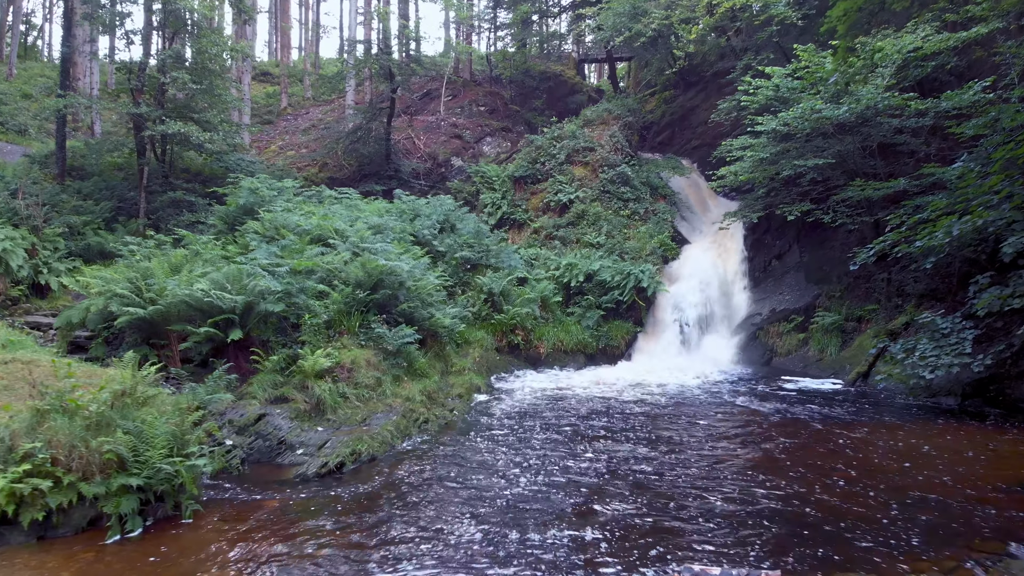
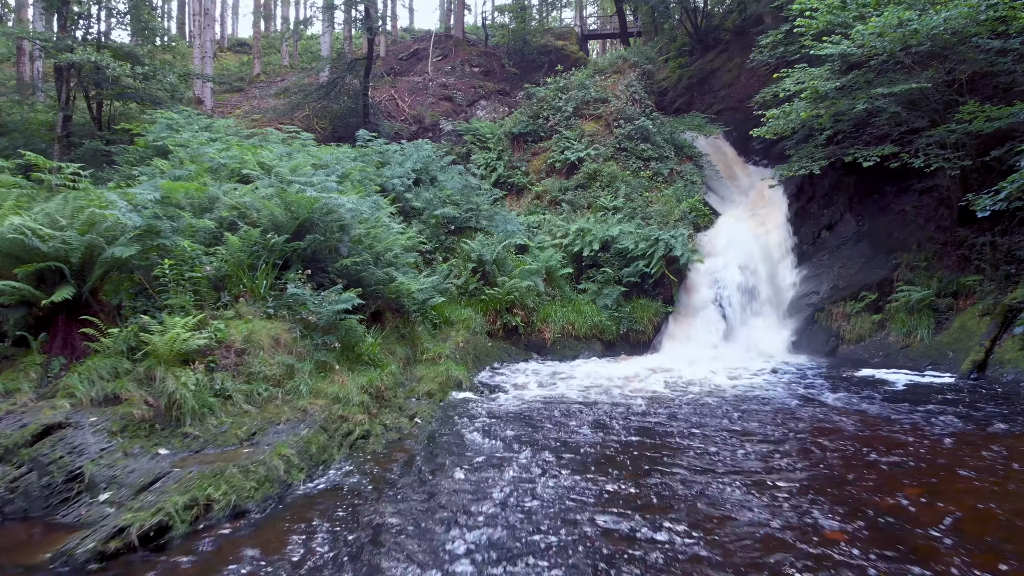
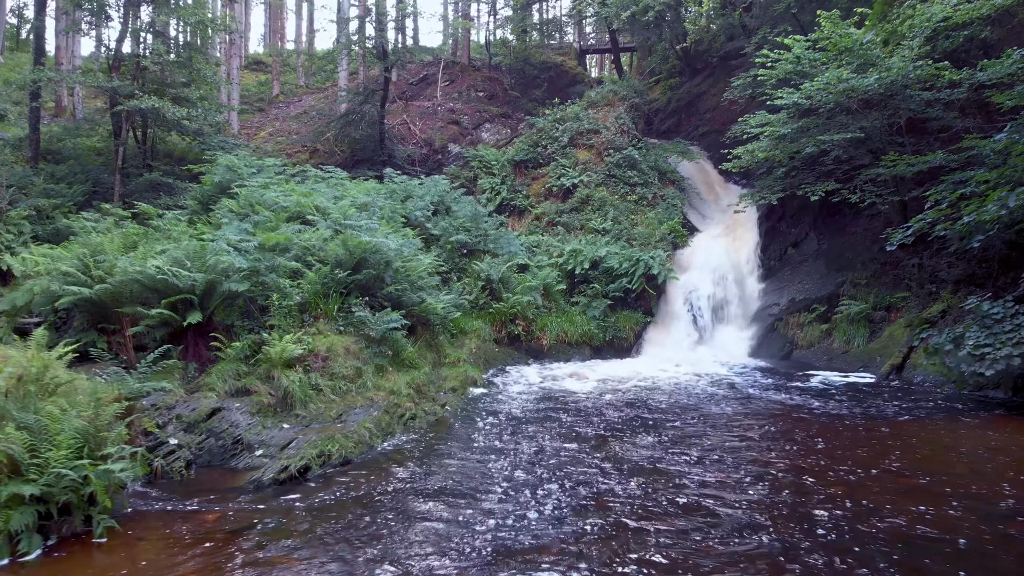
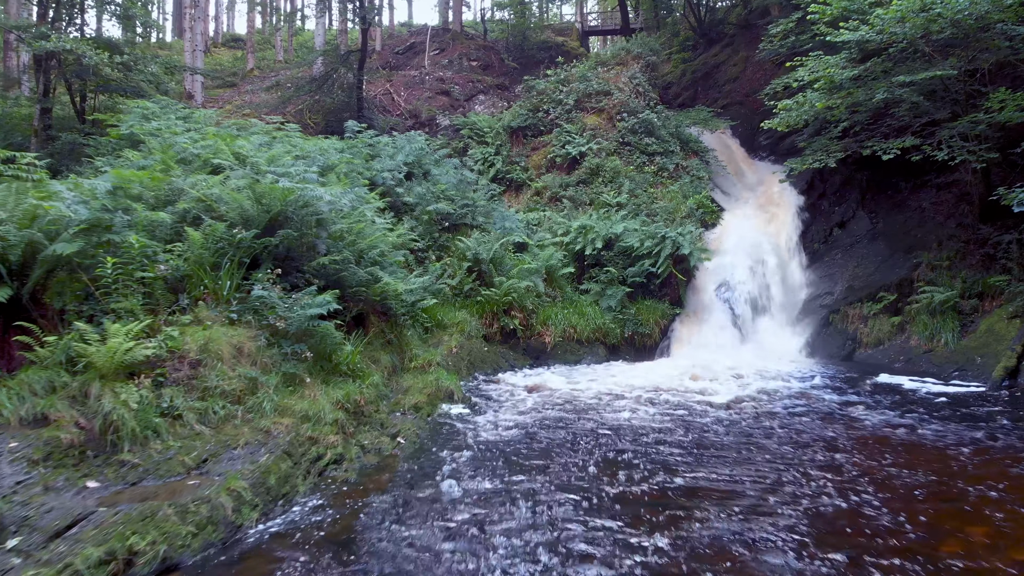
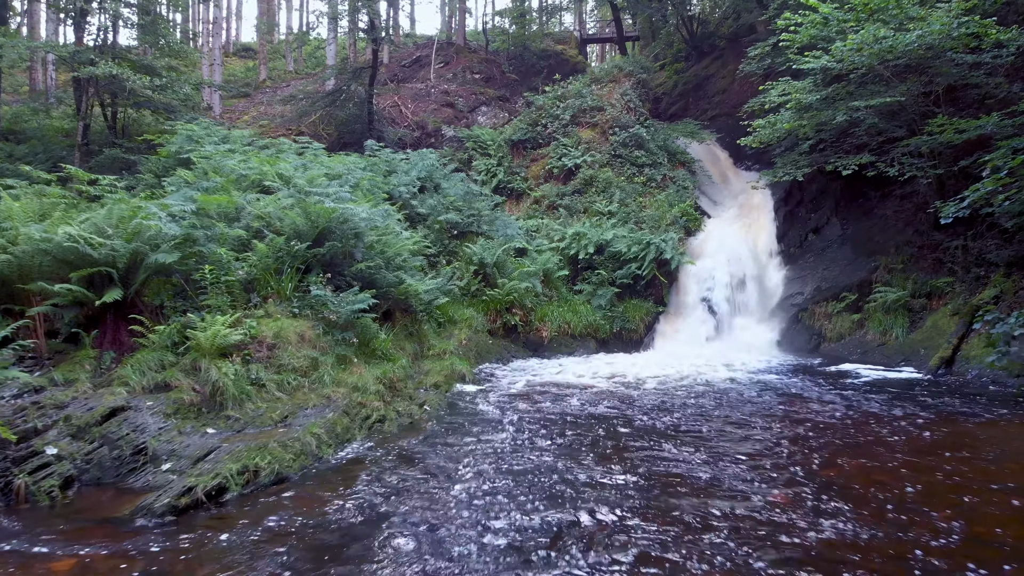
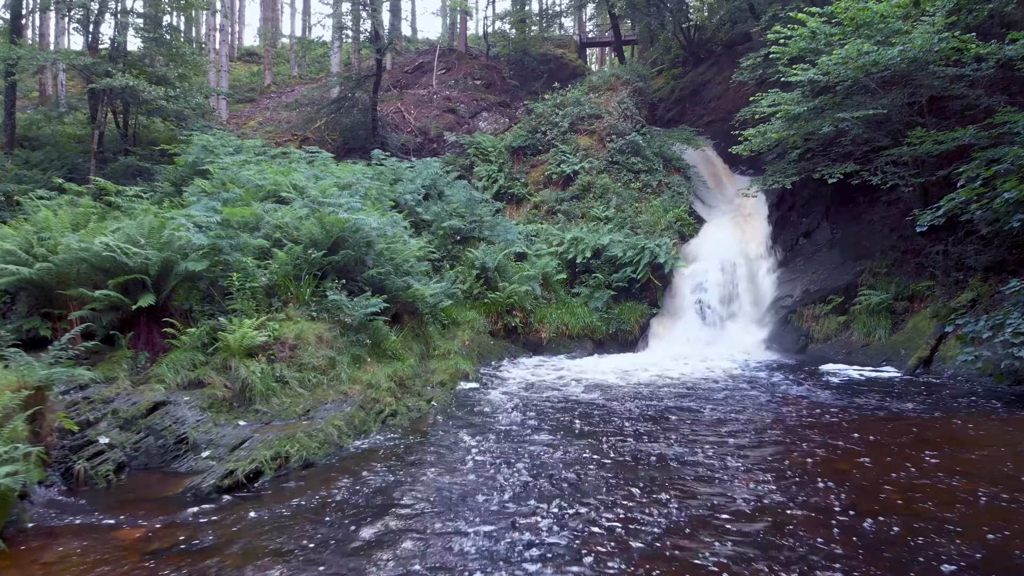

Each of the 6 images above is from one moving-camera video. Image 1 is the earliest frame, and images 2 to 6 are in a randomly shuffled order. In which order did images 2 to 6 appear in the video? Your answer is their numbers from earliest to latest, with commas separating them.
3, 6, 5, 2, 4
